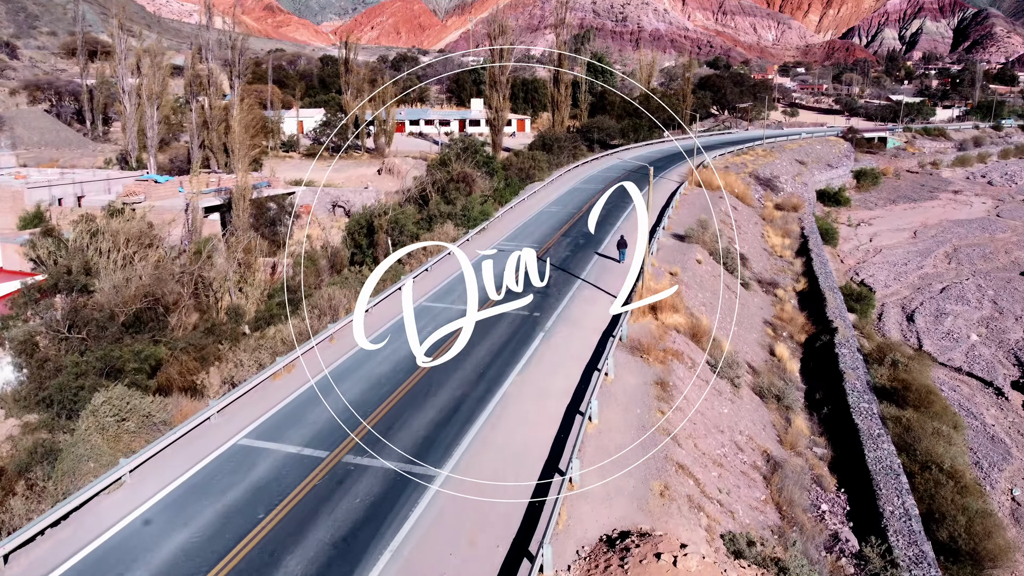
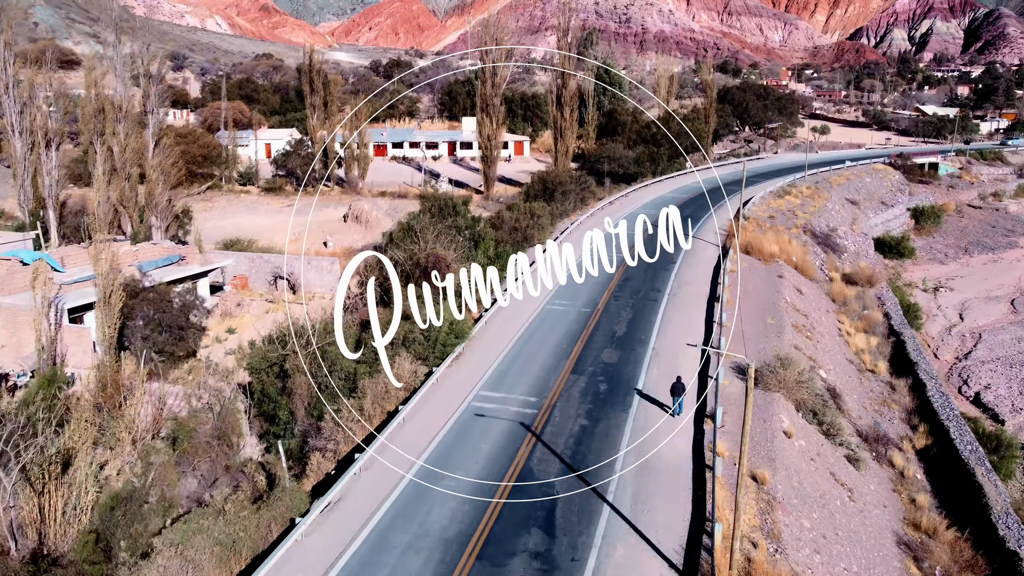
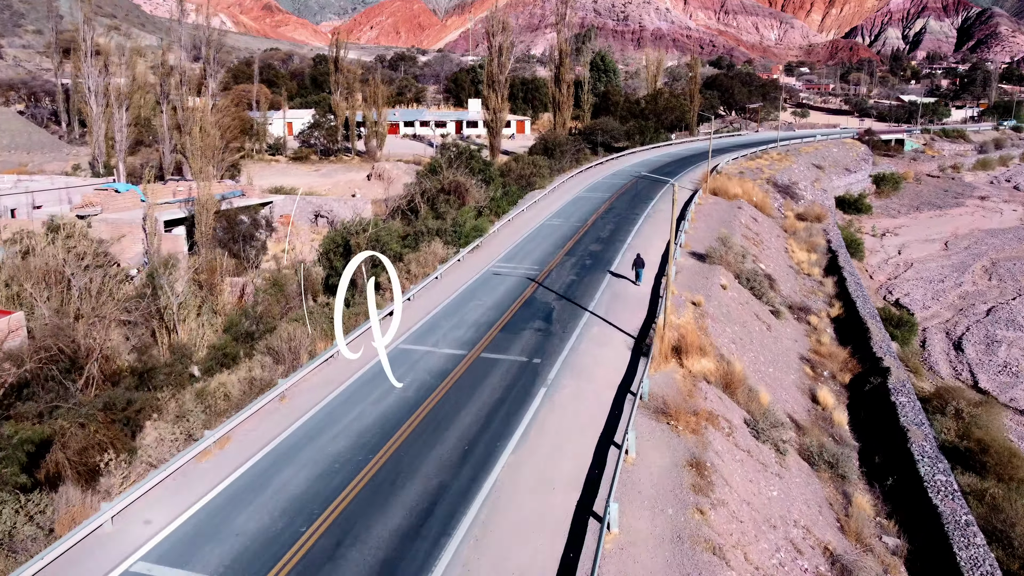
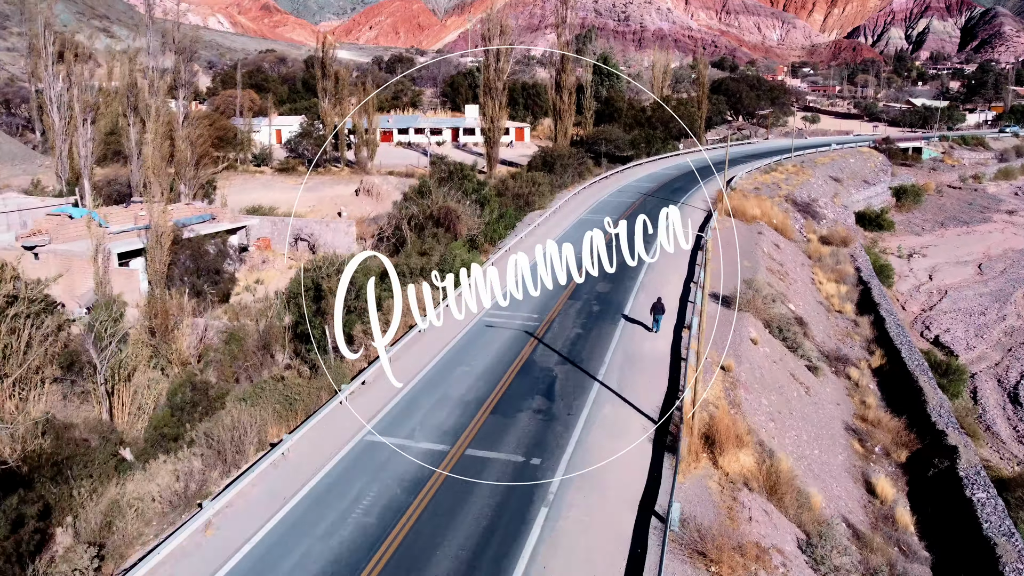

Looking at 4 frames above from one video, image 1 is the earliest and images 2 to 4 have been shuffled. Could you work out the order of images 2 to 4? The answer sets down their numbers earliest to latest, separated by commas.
3, 4, 2
